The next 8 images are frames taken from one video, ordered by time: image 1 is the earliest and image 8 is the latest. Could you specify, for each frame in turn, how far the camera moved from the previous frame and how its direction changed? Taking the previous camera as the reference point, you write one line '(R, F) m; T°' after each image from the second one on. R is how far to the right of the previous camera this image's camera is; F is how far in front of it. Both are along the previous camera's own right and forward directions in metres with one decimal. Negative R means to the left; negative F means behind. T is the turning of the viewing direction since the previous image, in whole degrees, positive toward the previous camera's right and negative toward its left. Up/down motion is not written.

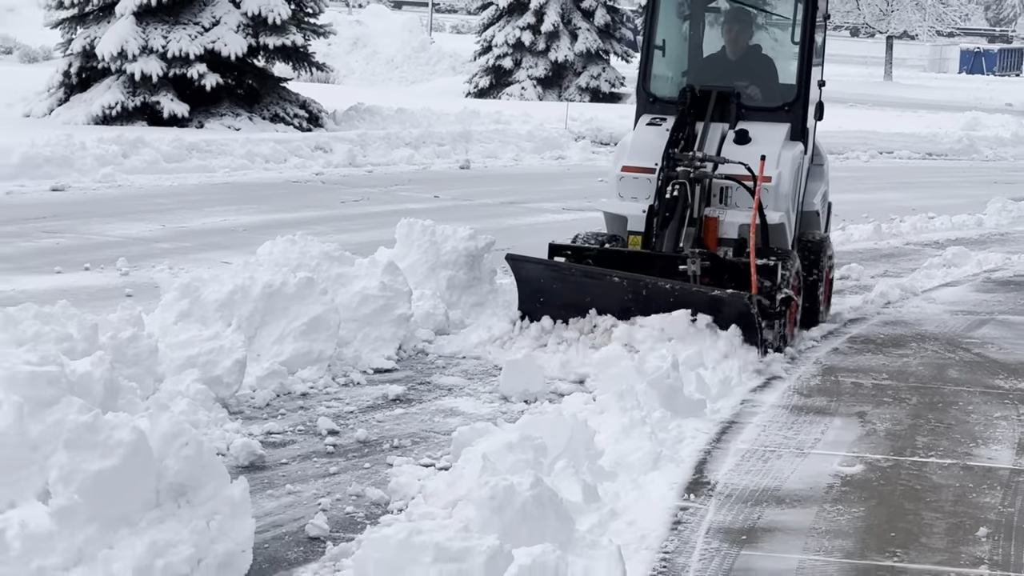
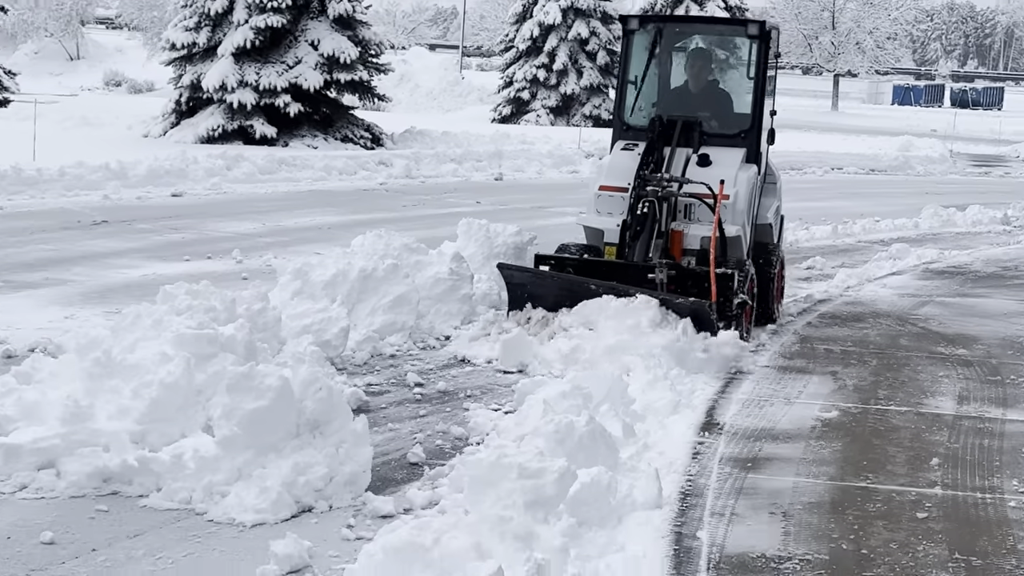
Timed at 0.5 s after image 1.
(-0.5, -0.7) m; +3°
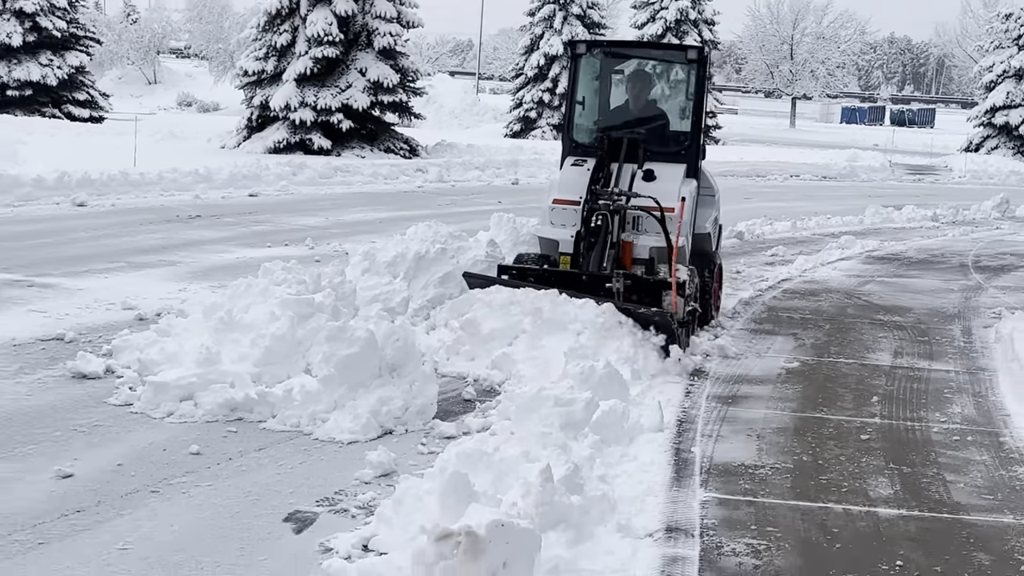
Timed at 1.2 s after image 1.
(-0.4, -0.8) m; +2°
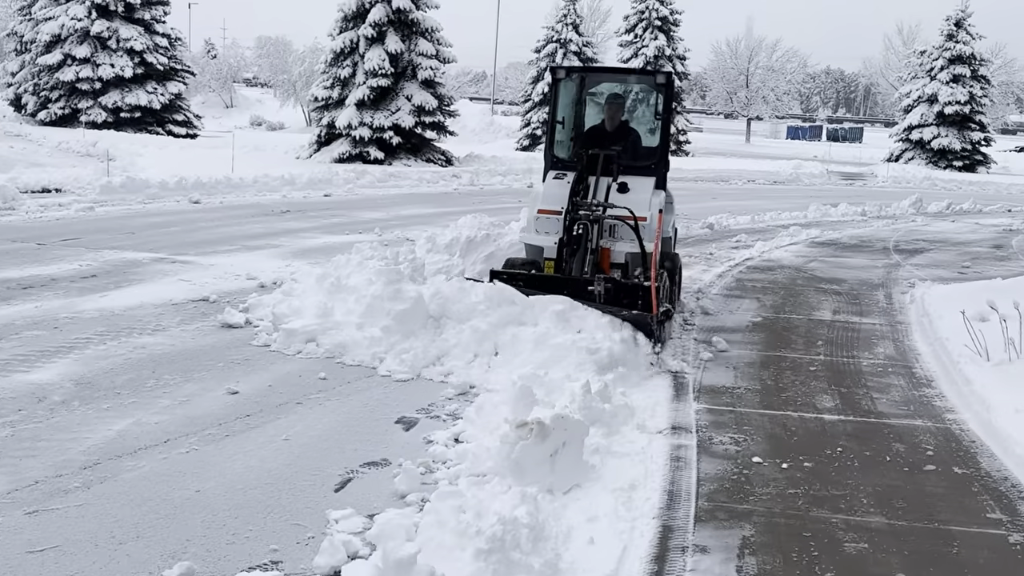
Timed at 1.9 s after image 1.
(-0.7, -1.1) m; +3°
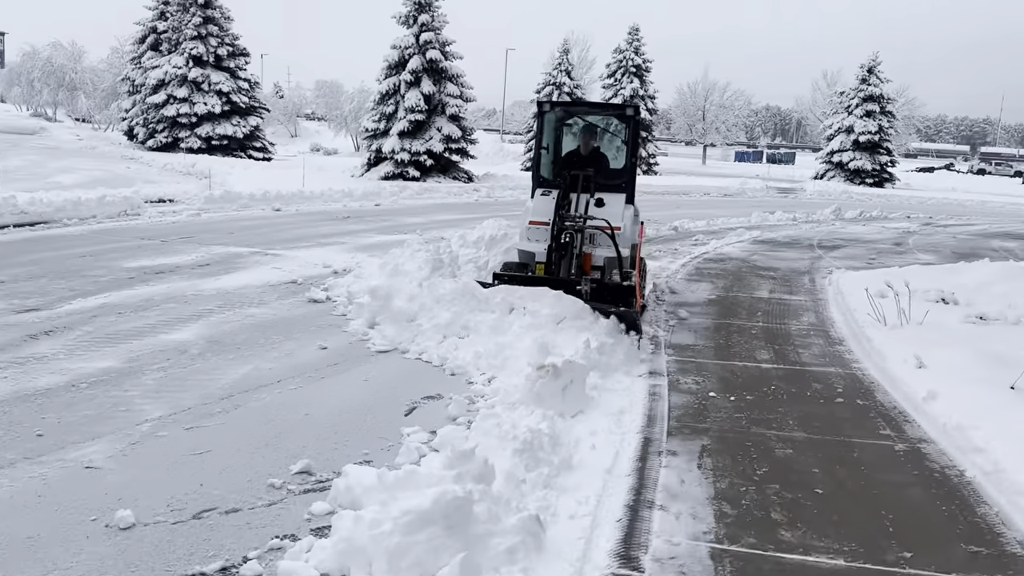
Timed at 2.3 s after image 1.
(-0.5, -1.5) m; +2°
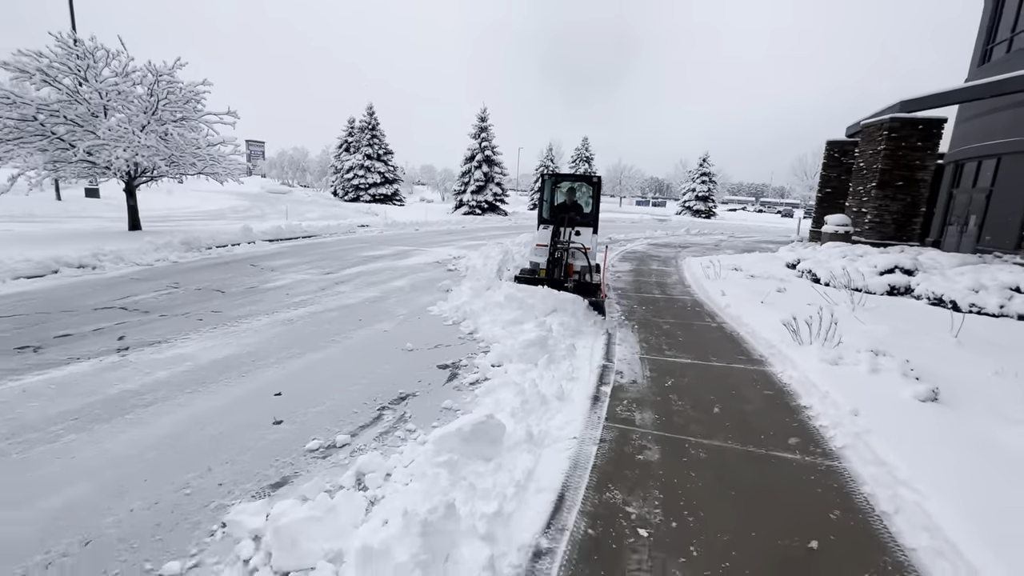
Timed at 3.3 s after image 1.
(-3.0, -6.3) m; +10°
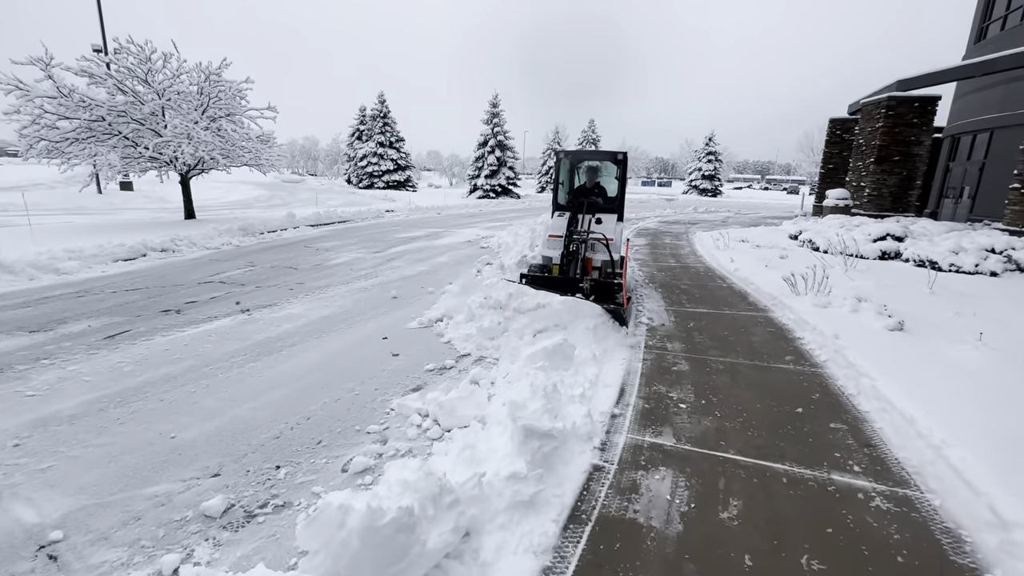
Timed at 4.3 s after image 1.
(-1.1, -2.2) m; -1°
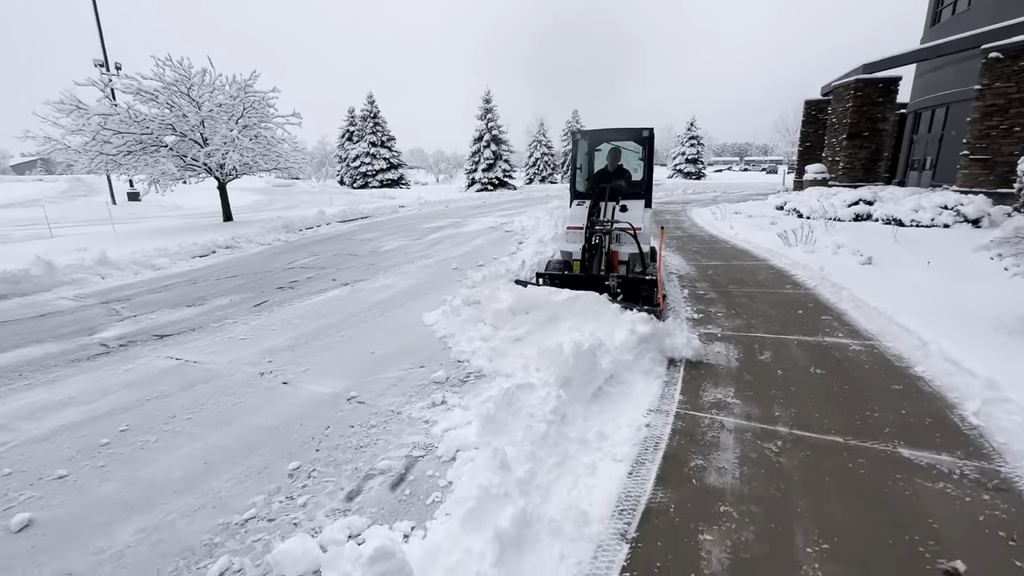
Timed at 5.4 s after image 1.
(-2.1, -2.8) m; +2°
